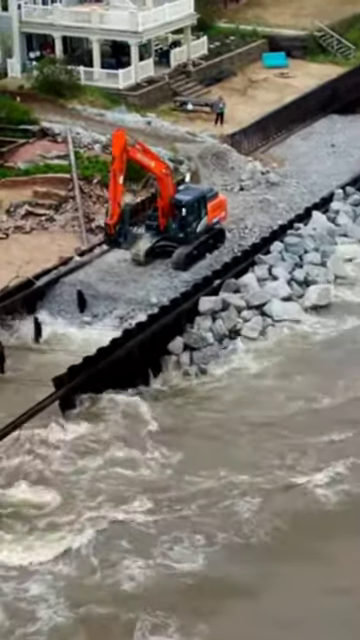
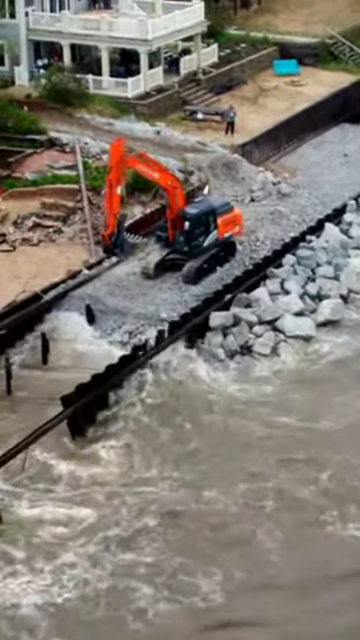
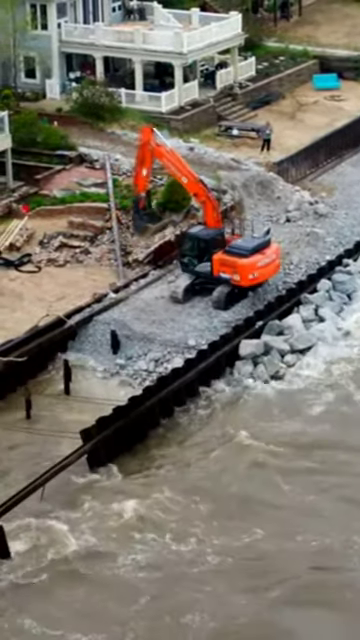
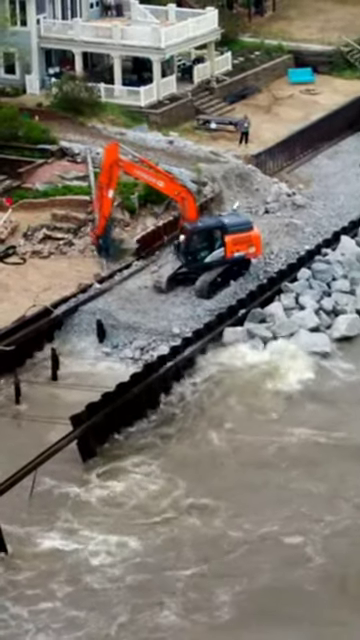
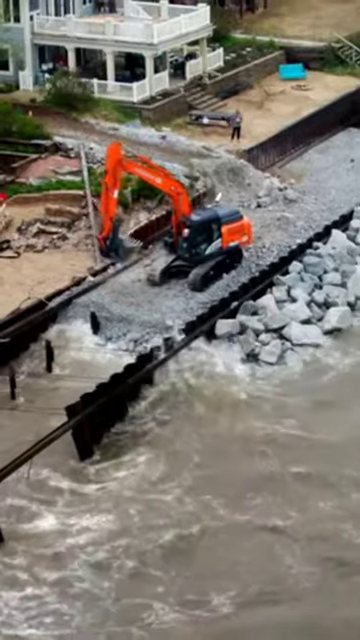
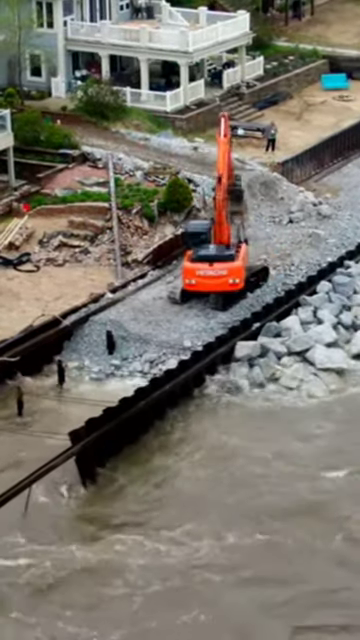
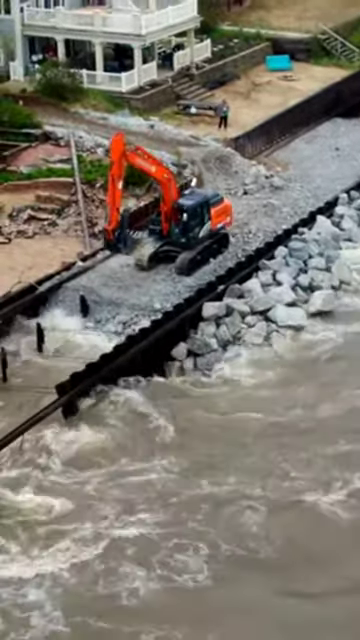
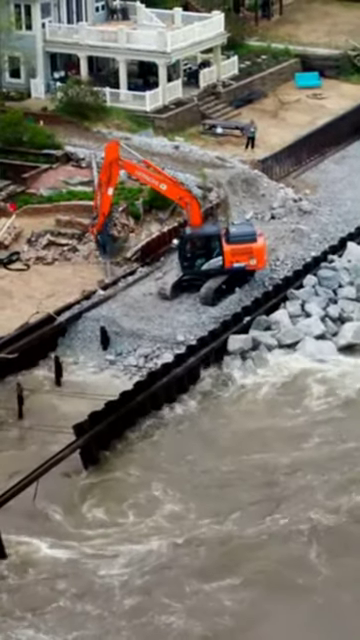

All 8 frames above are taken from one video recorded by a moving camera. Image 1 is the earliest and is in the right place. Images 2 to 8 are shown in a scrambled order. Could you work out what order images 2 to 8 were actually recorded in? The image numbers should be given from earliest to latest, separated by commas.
7, 2, 5, 4, 8, 3, 6
